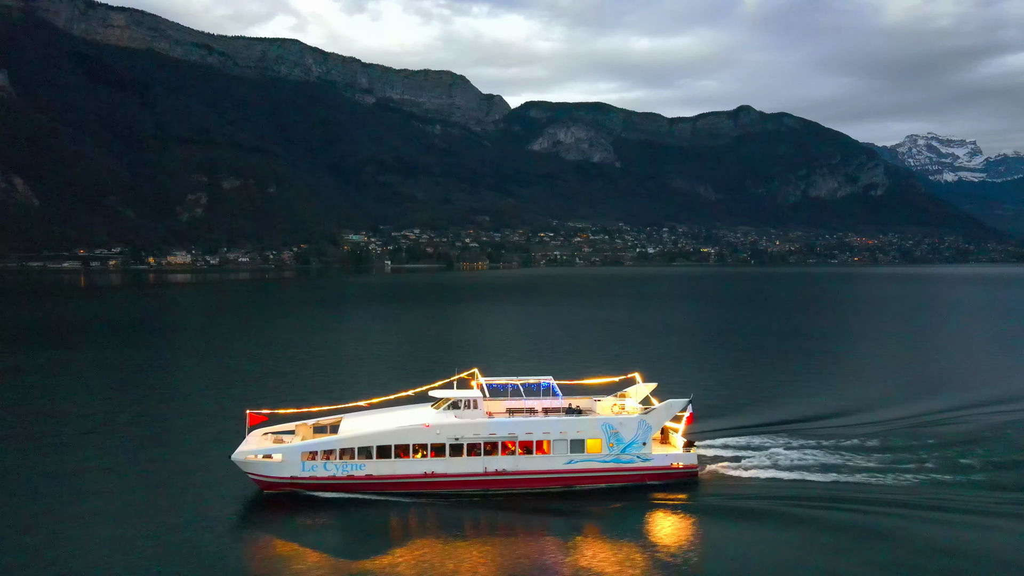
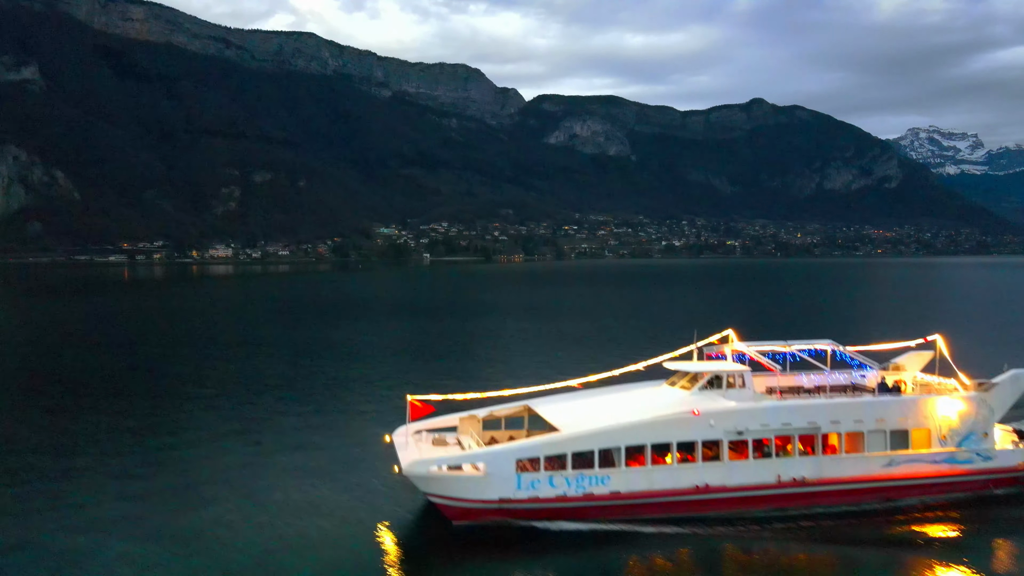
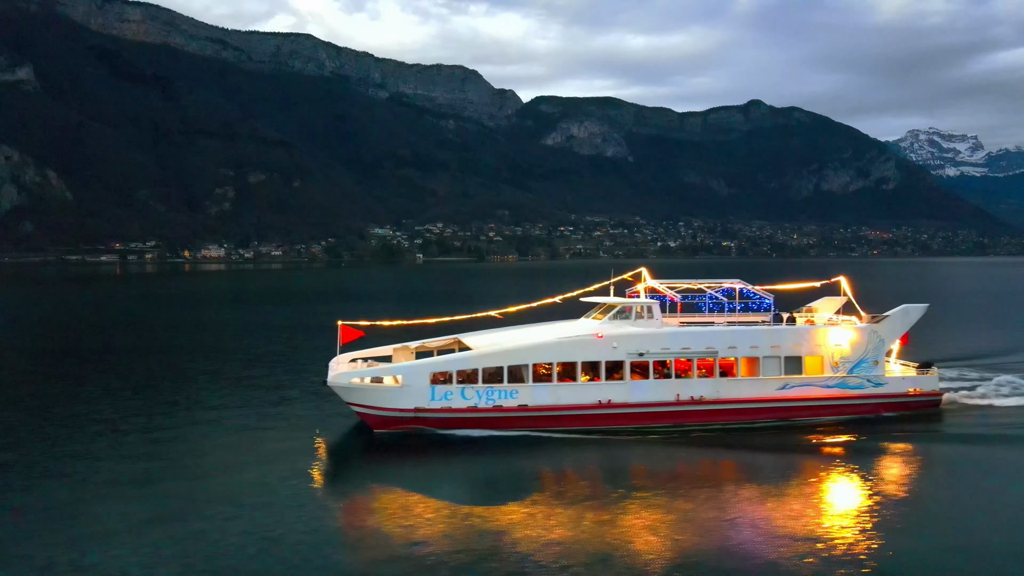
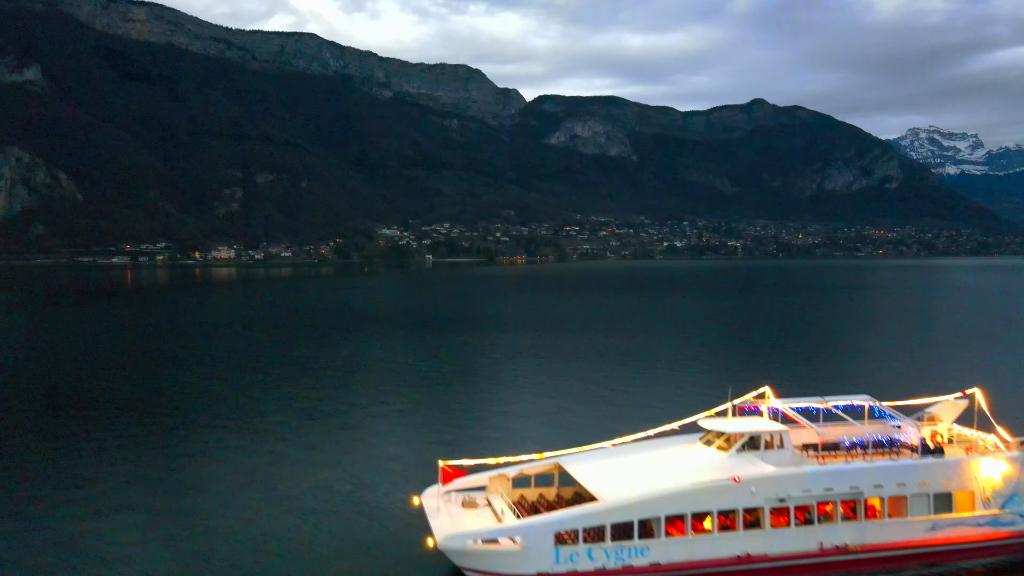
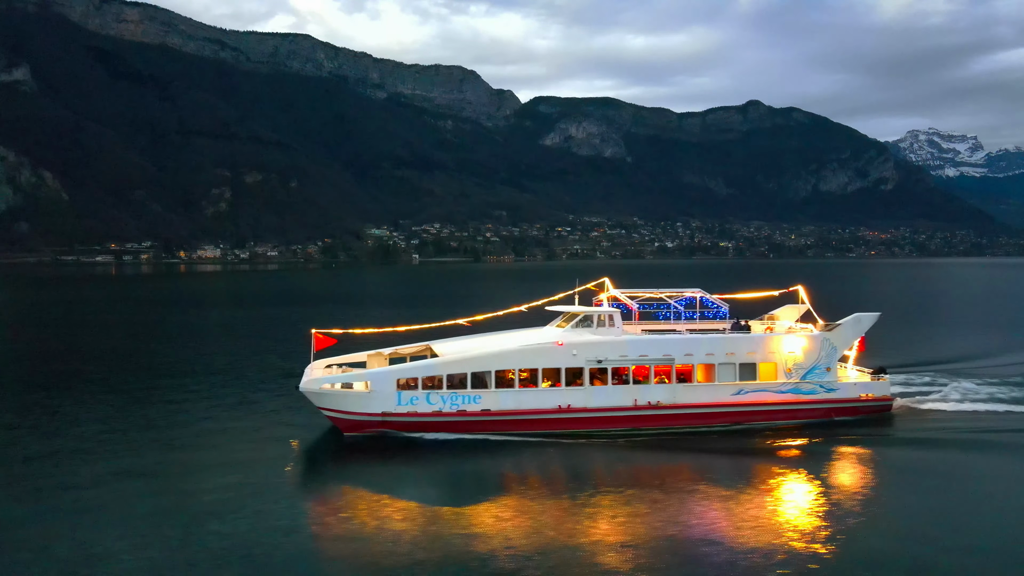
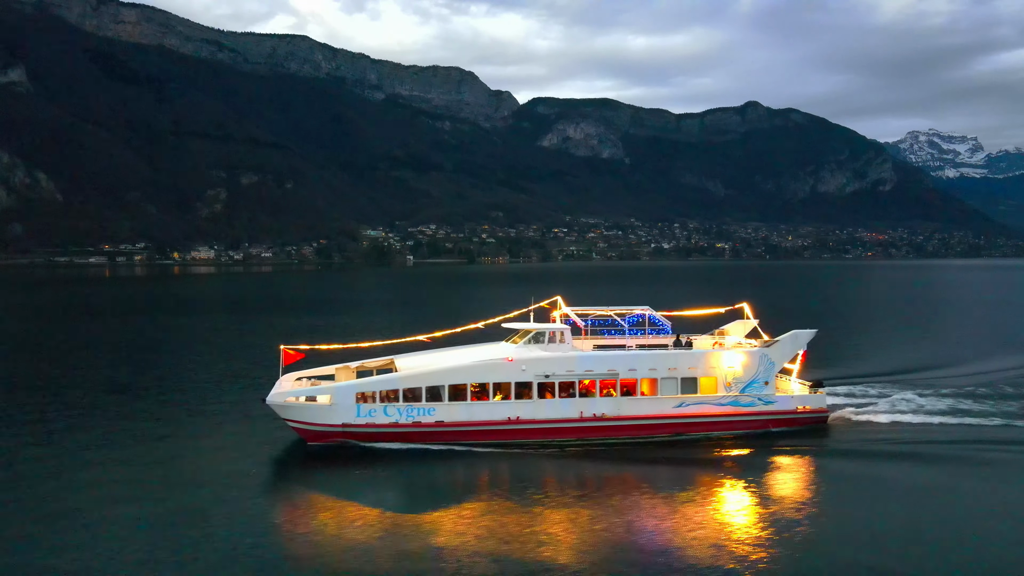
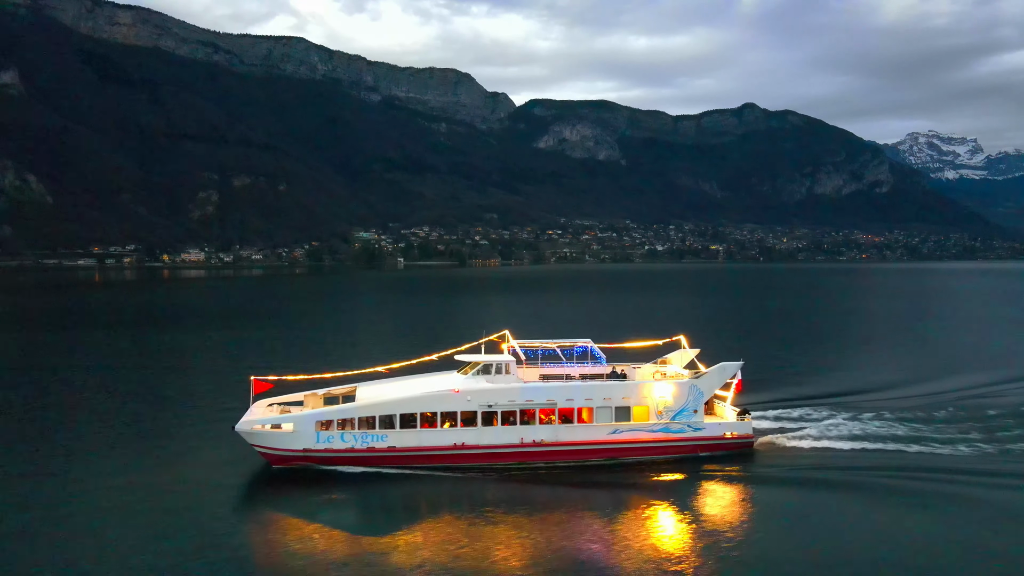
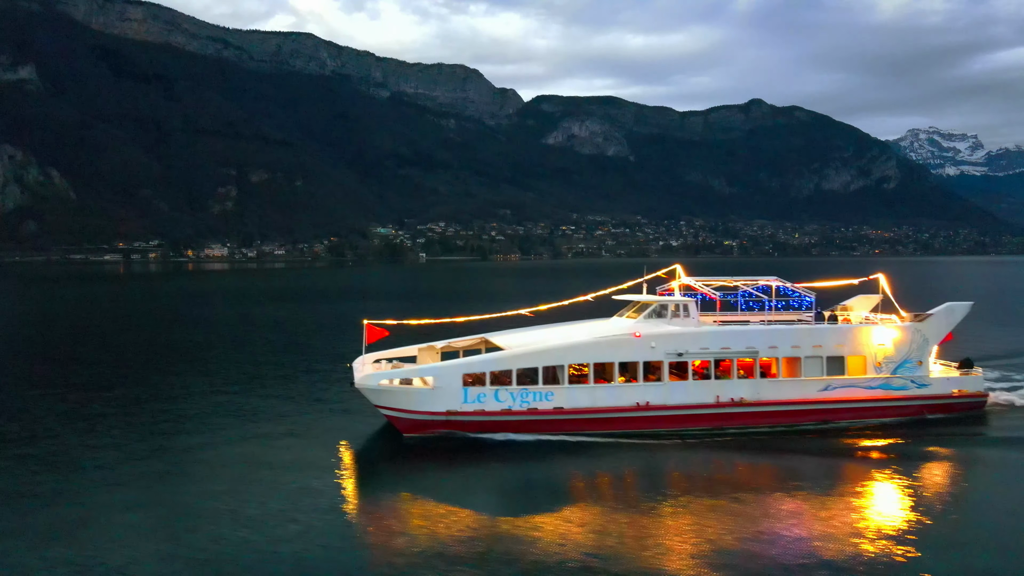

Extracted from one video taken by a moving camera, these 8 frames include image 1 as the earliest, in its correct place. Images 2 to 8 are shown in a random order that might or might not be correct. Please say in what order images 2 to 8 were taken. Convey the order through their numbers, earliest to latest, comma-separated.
7, 6, 5, 3, 8, 2, 4
